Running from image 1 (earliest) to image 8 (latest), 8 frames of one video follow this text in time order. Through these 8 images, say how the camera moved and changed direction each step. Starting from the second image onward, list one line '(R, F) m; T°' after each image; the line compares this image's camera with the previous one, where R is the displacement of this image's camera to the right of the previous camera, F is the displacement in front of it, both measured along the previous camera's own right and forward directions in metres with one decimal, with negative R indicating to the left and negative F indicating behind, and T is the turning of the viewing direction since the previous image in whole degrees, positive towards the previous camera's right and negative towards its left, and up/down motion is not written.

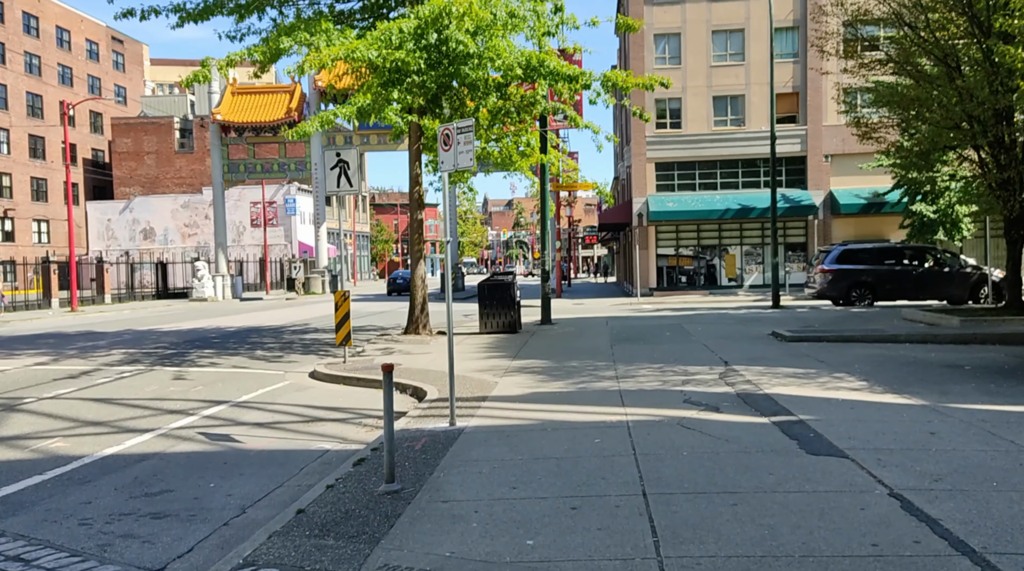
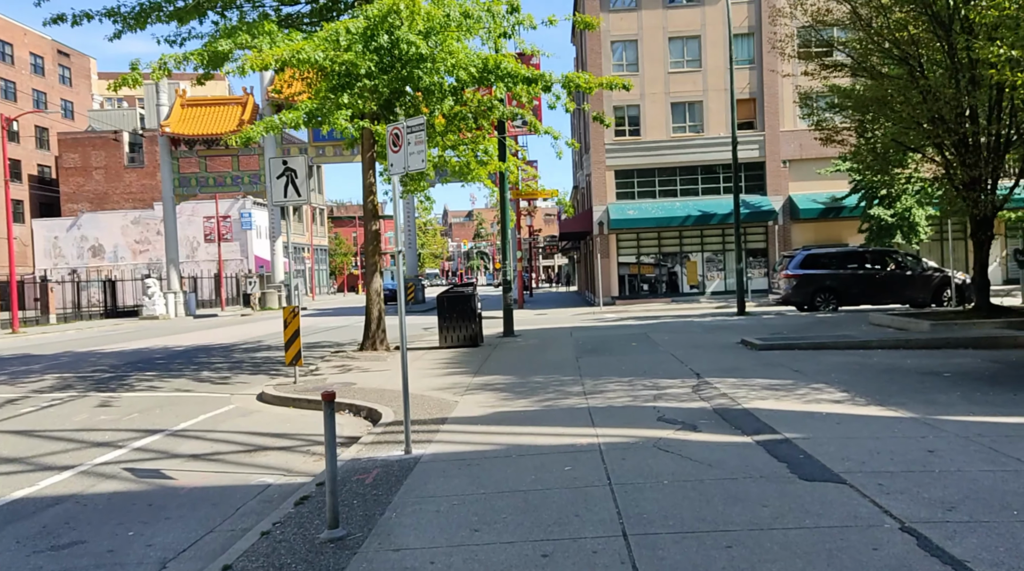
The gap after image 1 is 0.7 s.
(0.0, +0.7) m; +2°
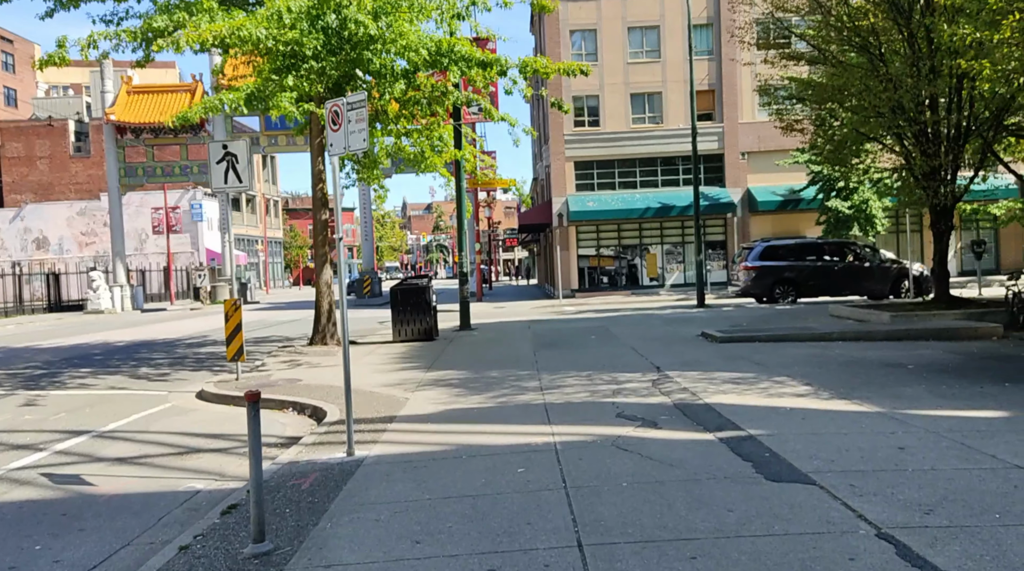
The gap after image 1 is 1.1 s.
(+0.1, +0.5) m; +3°
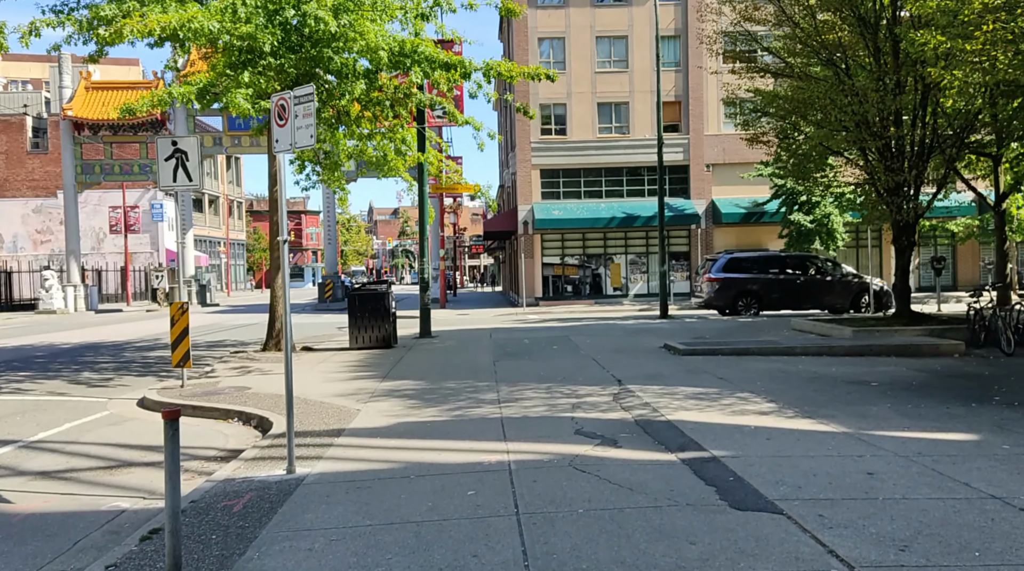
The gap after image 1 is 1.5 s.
(+0.1, +0.4) m; +2°
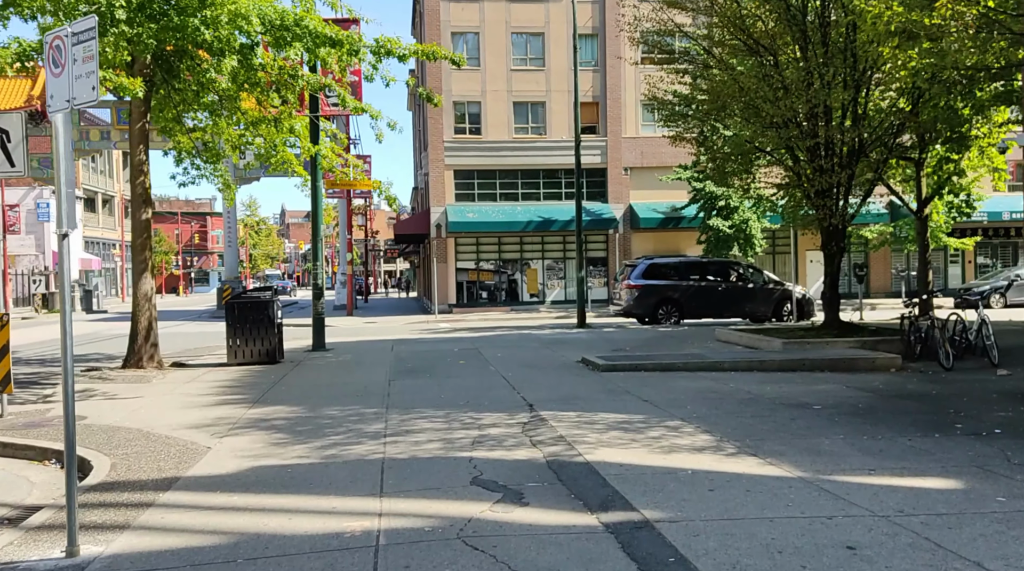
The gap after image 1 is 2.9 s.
(+0.3, +1.6) m; +5°
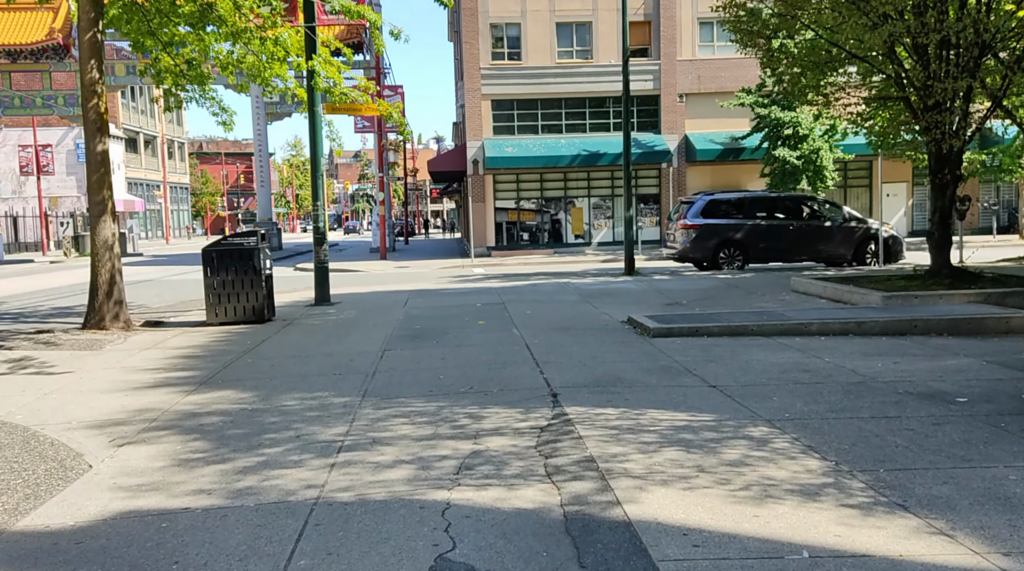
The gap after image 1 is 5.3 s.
(+0.3, +2.7) m; -3°
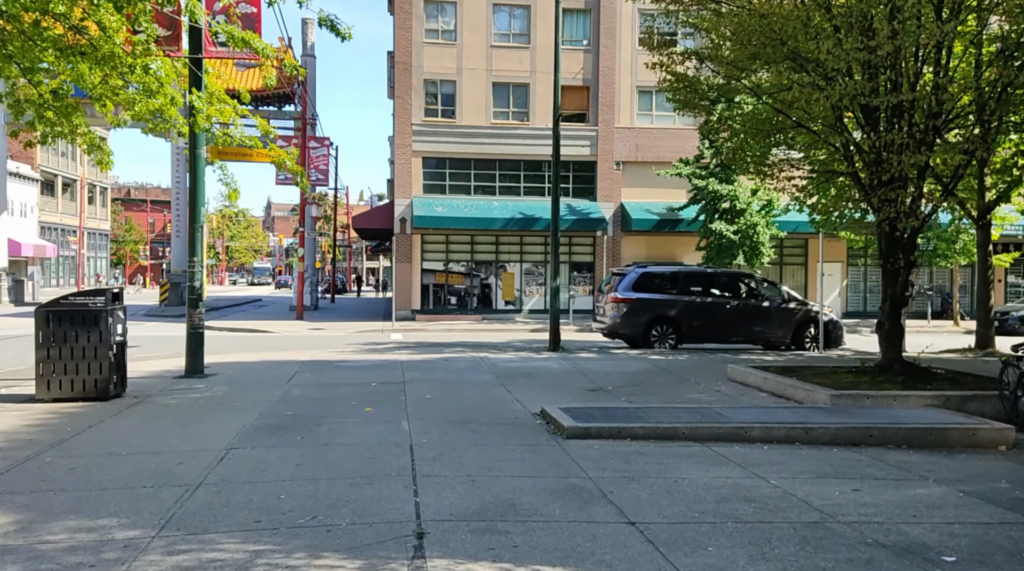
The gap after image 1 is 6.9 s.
(+0.5, +1.7) m; +4°
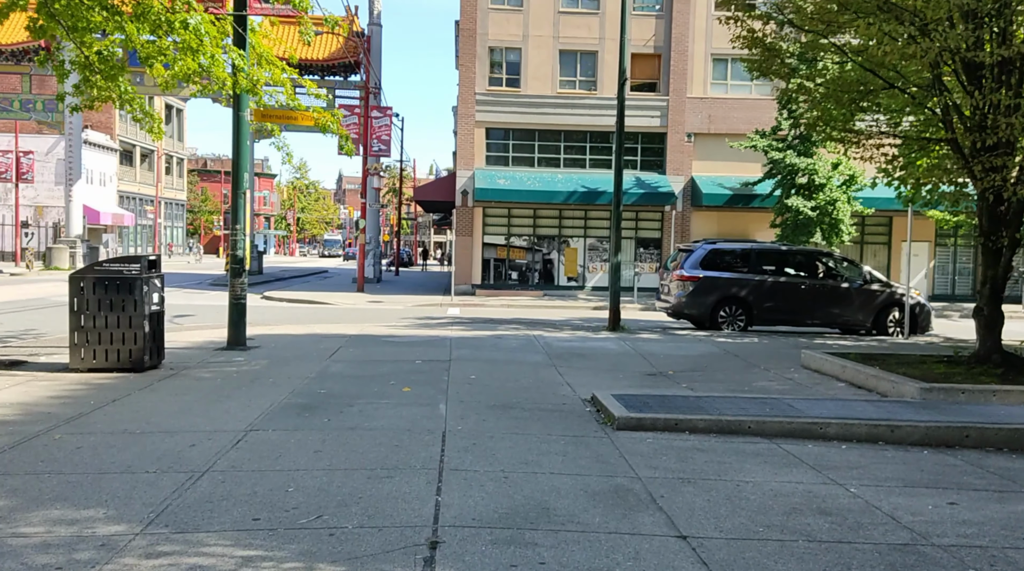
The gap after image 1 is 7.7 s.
(+0.2, +0.8) m; -4°
